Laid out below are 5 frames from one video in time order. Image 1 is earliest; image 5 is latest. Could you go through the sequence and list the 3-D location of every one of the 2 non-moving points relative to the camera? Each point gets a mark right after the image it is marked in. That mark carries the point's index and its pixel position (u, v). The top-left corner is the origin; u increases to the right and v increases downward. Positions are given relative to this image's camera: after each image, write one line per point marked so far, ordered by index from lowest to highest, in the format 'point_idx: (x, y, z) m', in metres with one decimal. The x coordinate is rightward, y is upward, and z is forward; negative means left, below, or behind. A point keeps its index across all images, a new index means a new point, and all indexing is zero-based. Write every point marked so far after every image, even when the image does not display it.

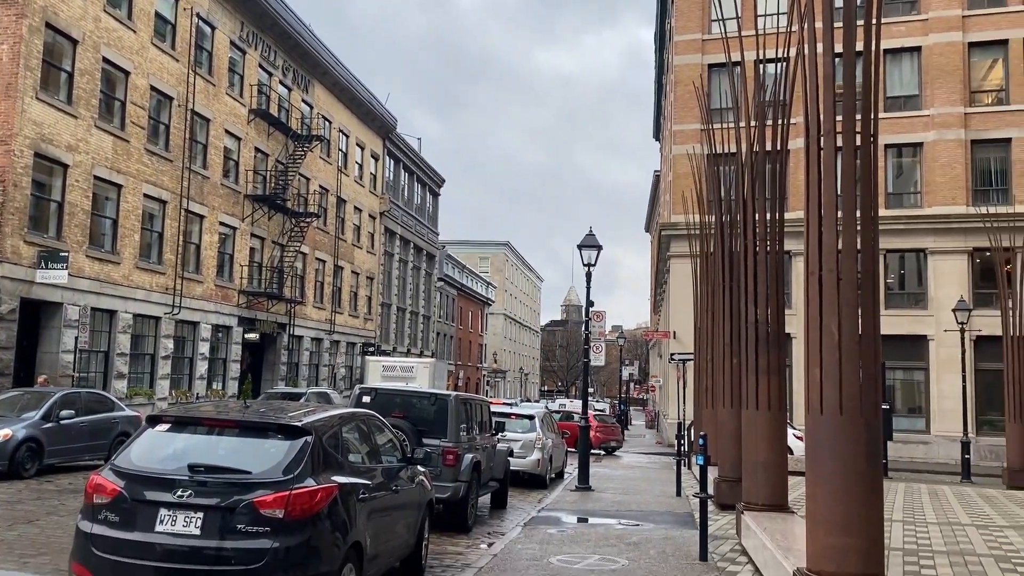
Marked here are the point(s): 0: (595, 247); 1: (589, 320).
0: (+1.6, +0.8, +16.8) m
1: (+1.5, -0.6, +17.5) m
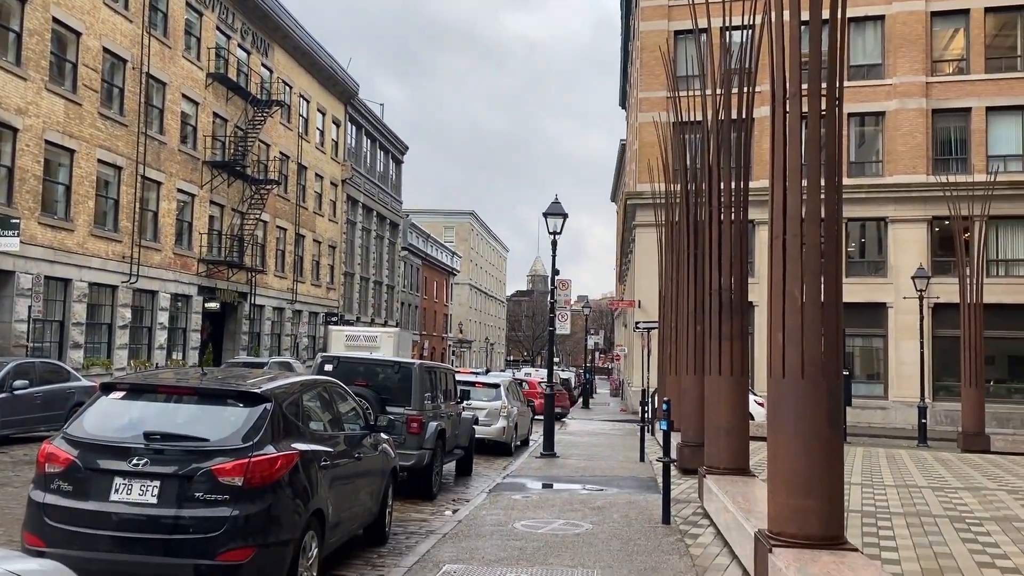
0: (+0.9, +1.4, +16.7) m
1: (+0.8, 0.0, +17.5) m
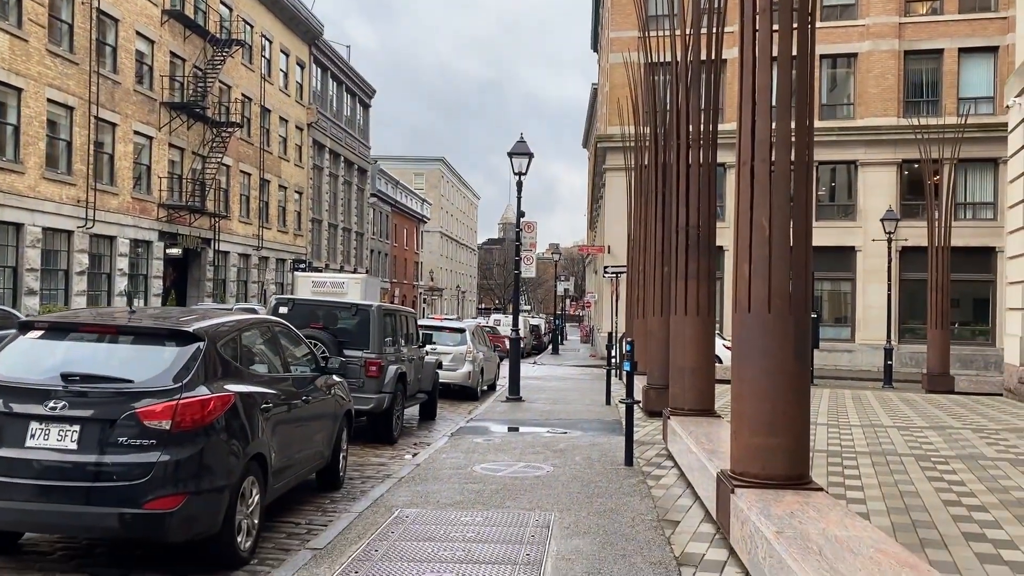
0: (+0.3, +2.5, +16.2) m
1: (+0.2, +1.1, +17.1) m
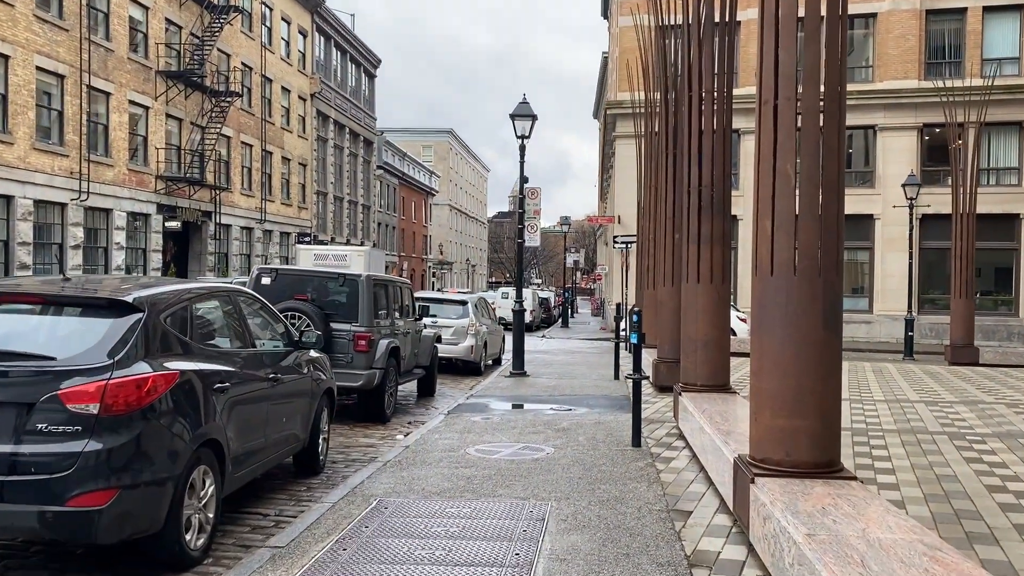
0: (+0.3, +3.0, +15.4) m
1: (+0.2, +1.7, +16.3) m
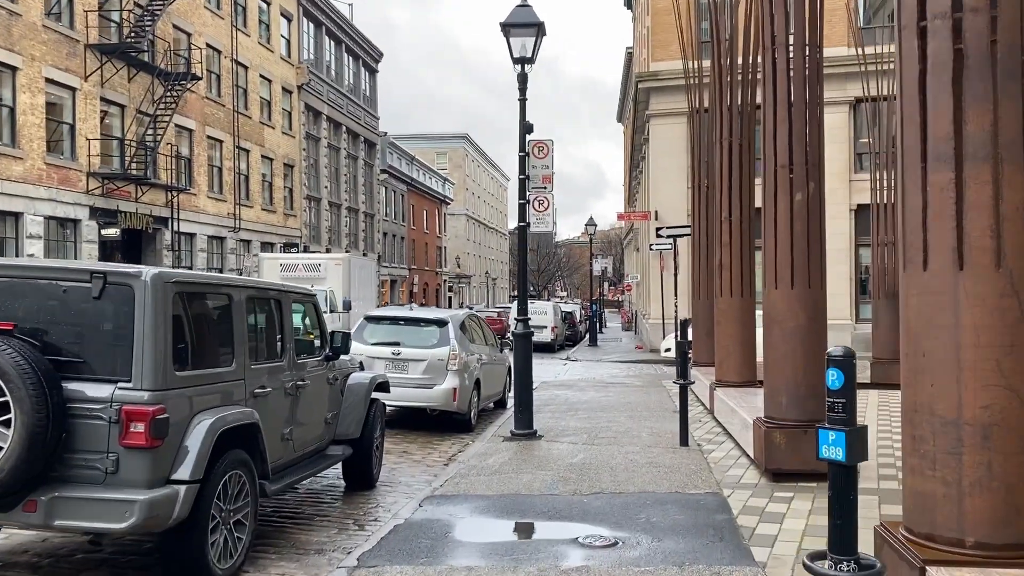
0: (+0.2, +2.9, +9.7) m
1: (+0.2, +1.6, +10.6) m
